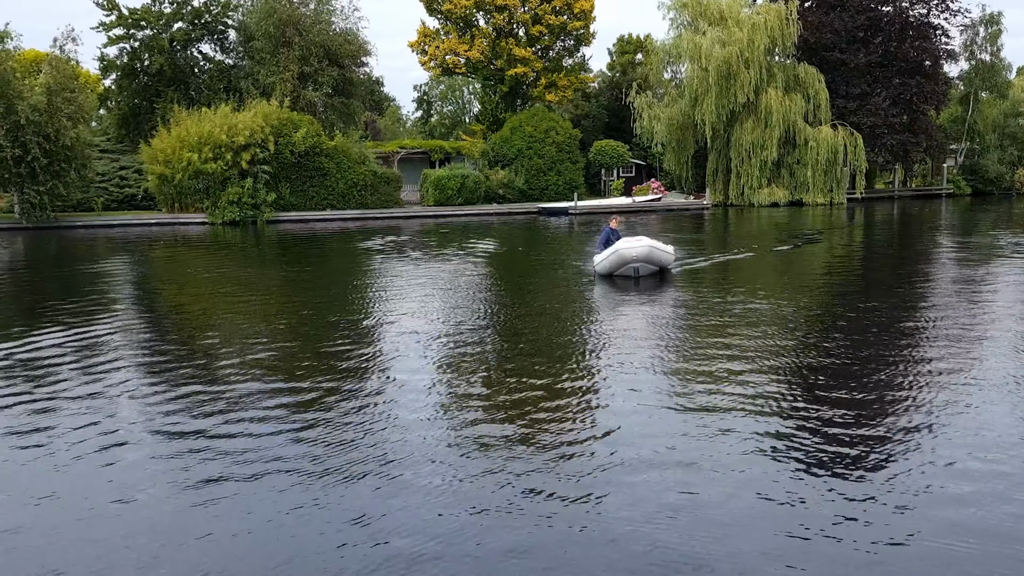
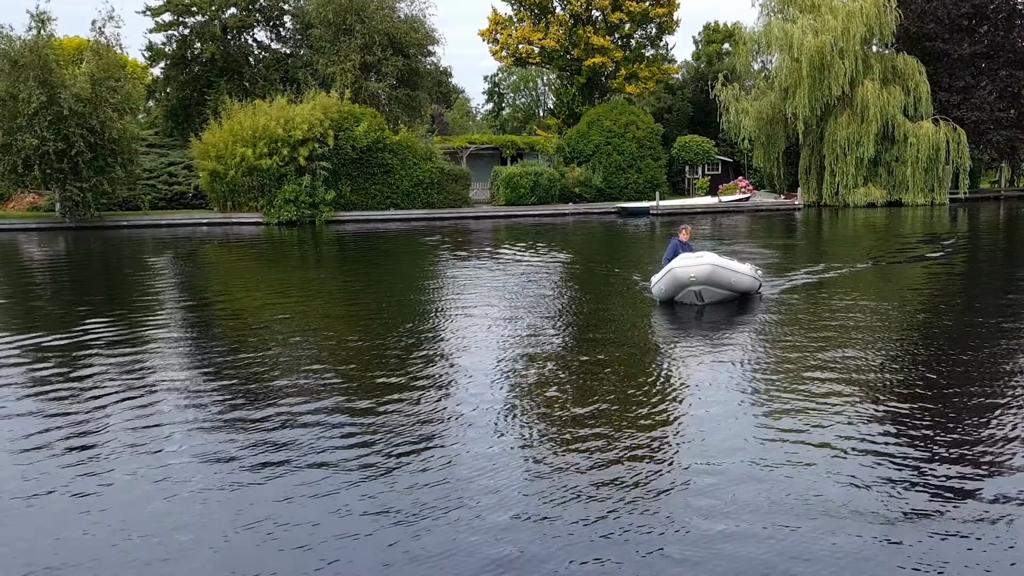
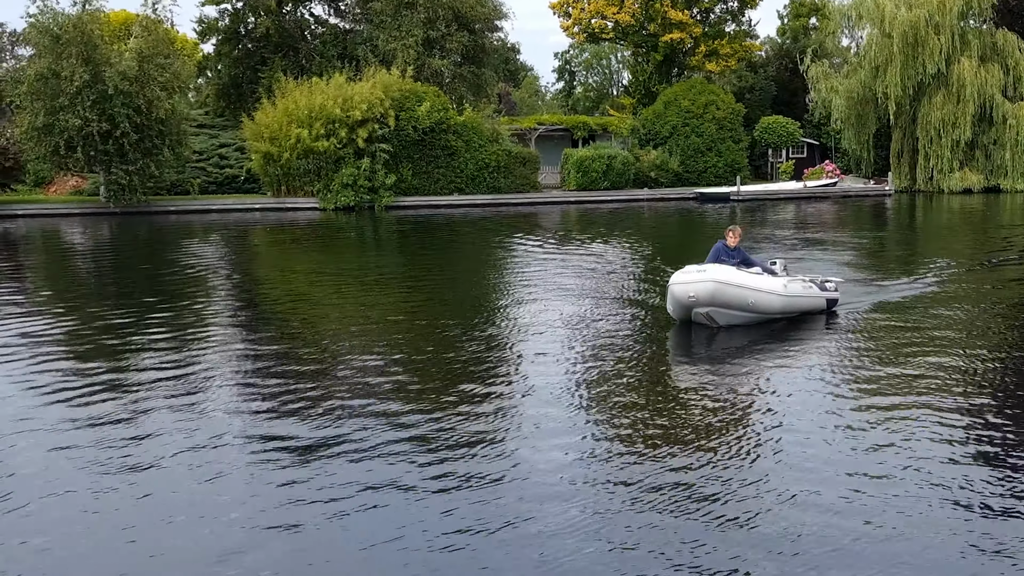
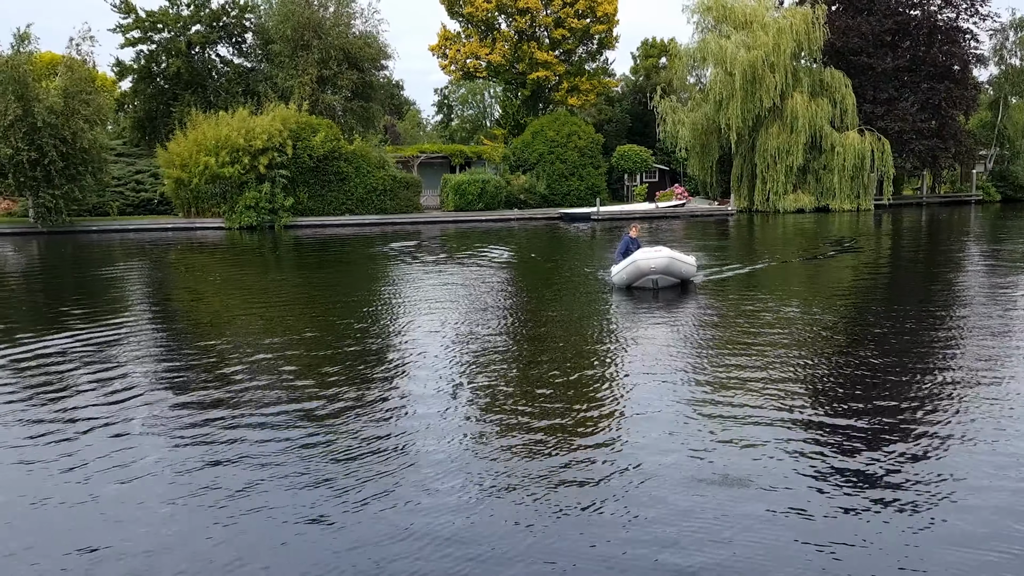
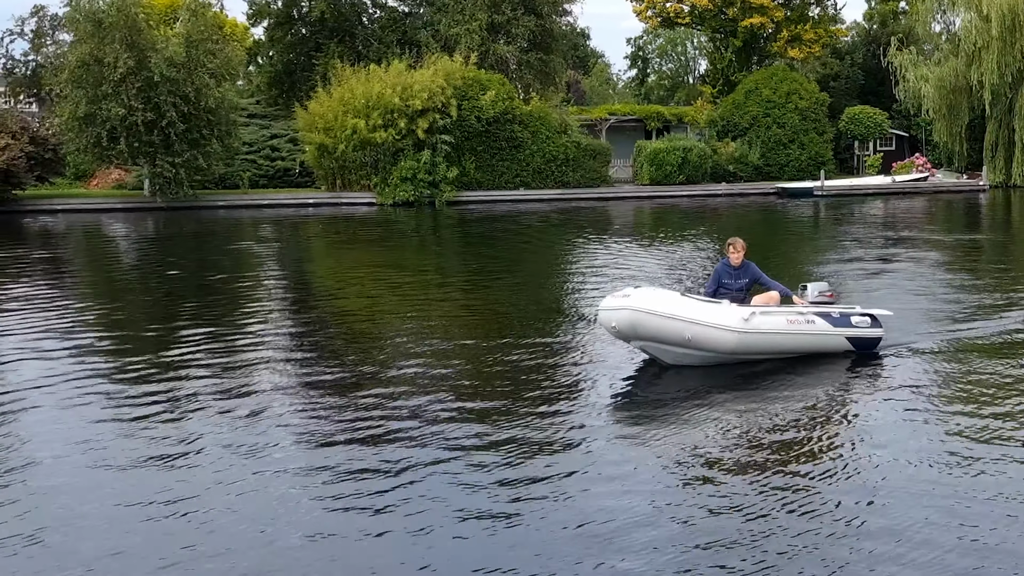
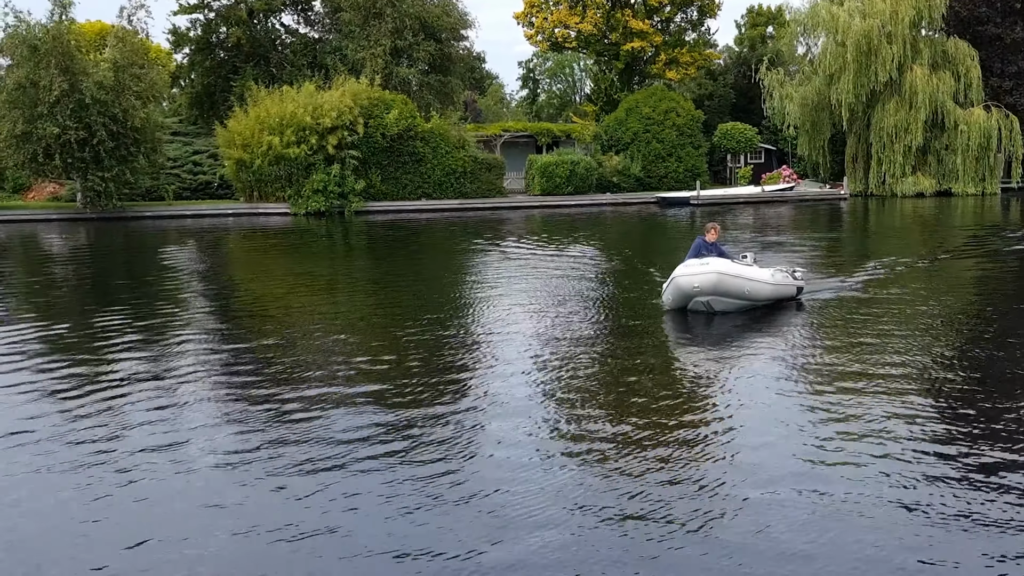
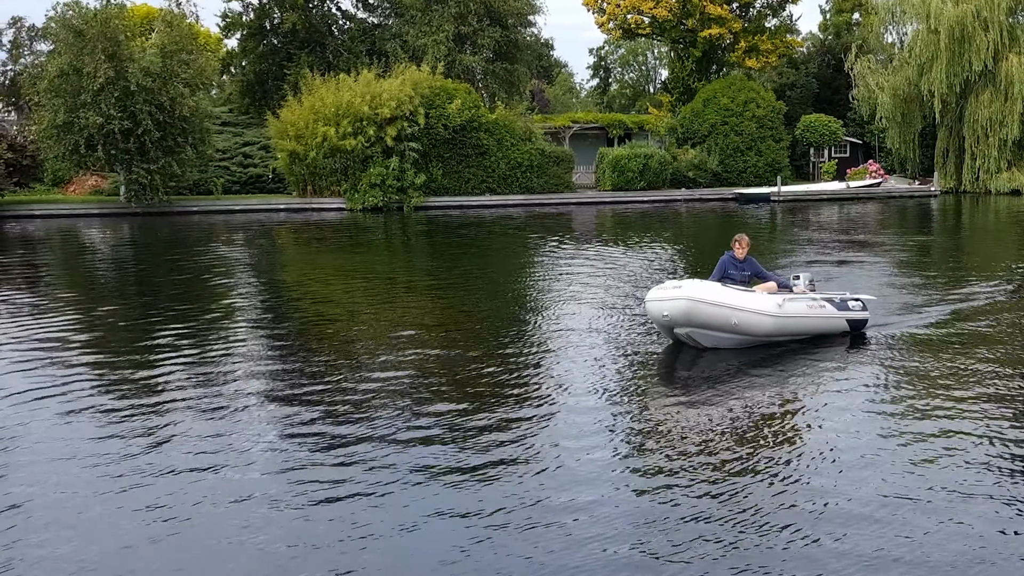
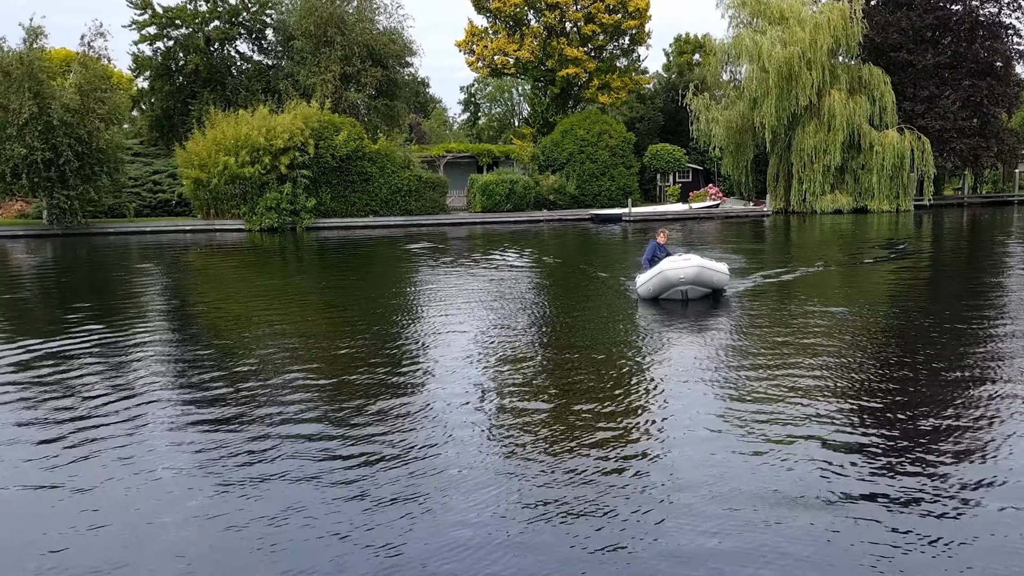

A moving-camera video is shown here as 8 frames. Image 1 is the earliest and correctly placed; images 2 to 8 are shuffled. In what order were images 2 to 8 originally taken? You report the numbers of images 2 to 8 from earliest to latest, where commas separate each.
4, 8, 2, 6, 3, 7, 5
